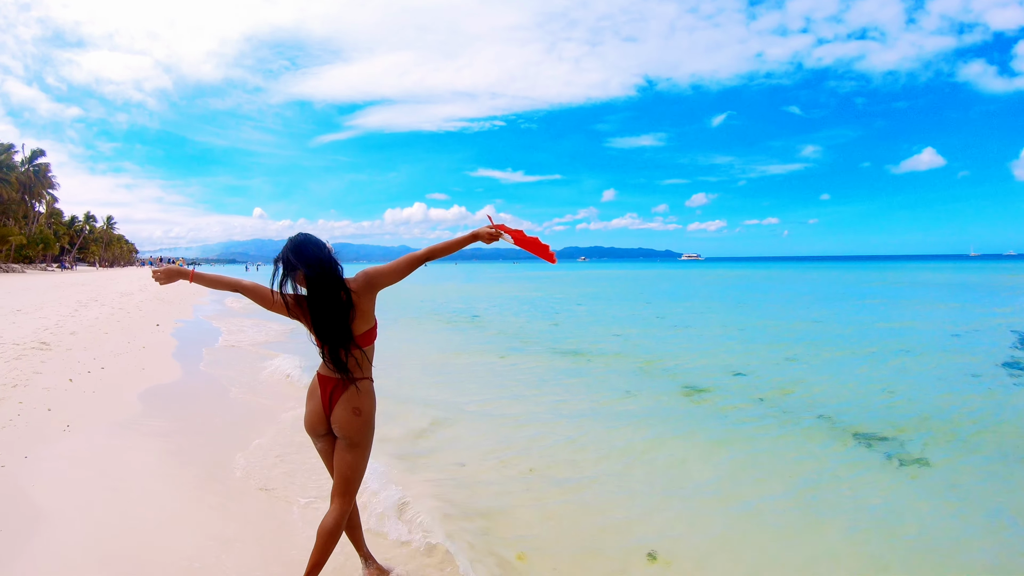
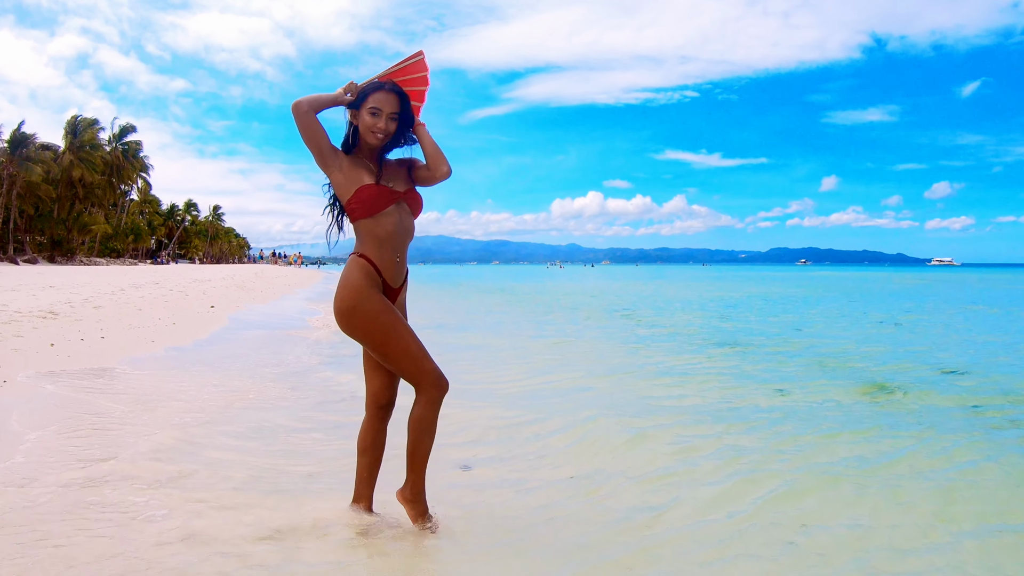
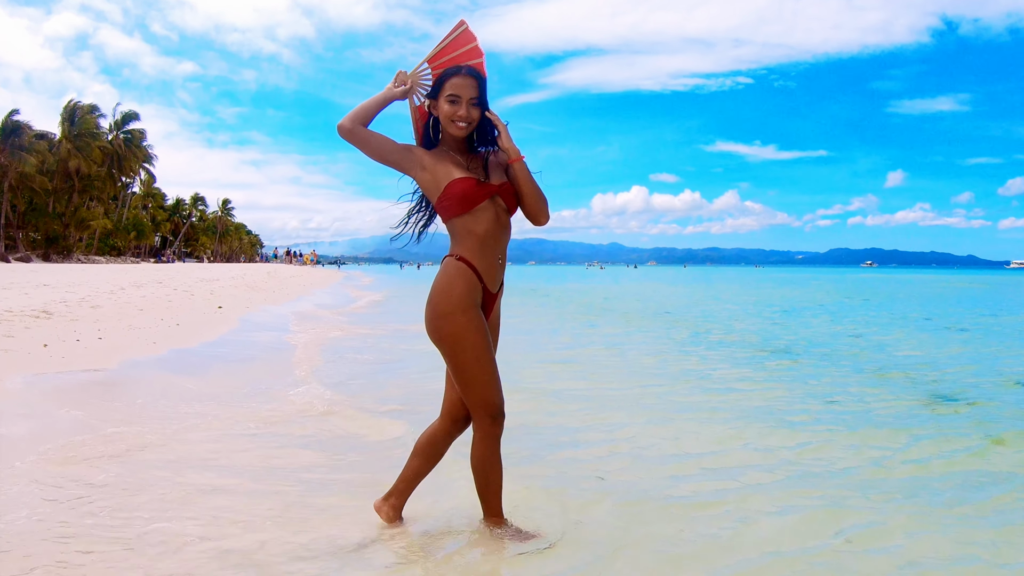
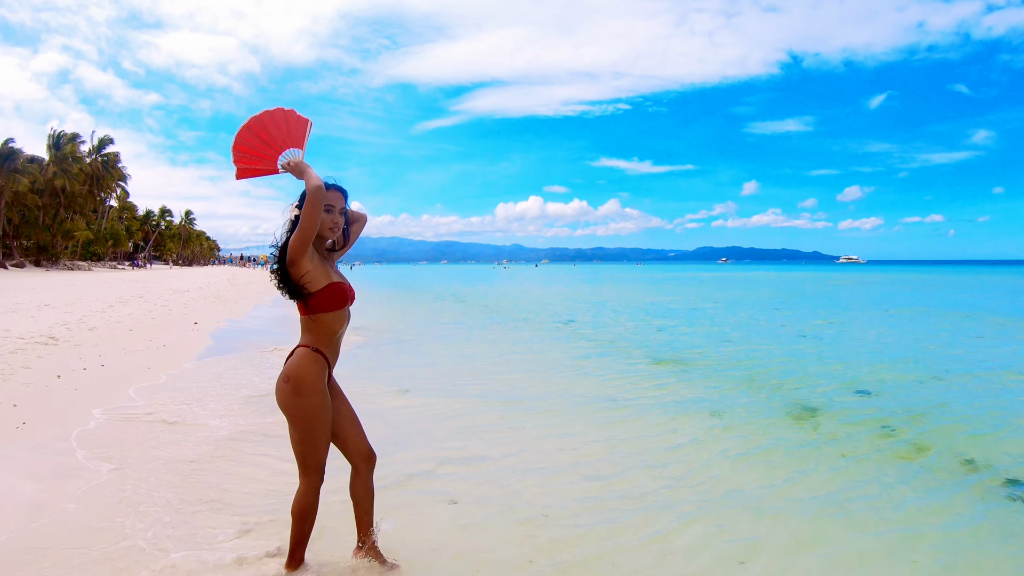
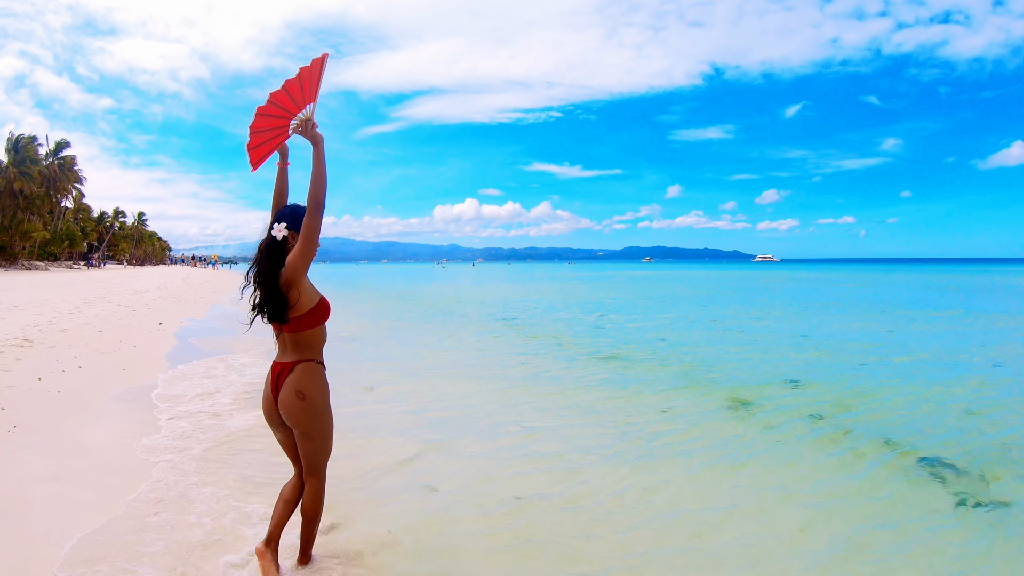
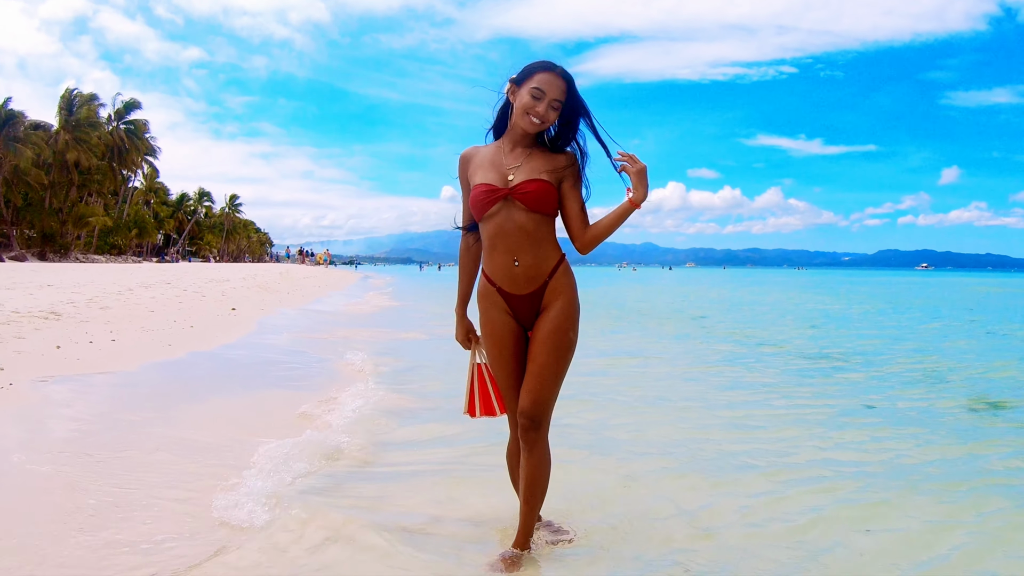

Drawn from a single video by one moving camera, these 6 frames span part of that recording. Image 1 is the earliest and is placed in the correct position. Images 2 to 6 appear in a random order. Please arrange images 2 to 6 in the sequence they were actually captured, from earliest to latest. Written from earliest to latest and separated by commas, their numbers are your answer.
5, 4, 2, 3, 6
